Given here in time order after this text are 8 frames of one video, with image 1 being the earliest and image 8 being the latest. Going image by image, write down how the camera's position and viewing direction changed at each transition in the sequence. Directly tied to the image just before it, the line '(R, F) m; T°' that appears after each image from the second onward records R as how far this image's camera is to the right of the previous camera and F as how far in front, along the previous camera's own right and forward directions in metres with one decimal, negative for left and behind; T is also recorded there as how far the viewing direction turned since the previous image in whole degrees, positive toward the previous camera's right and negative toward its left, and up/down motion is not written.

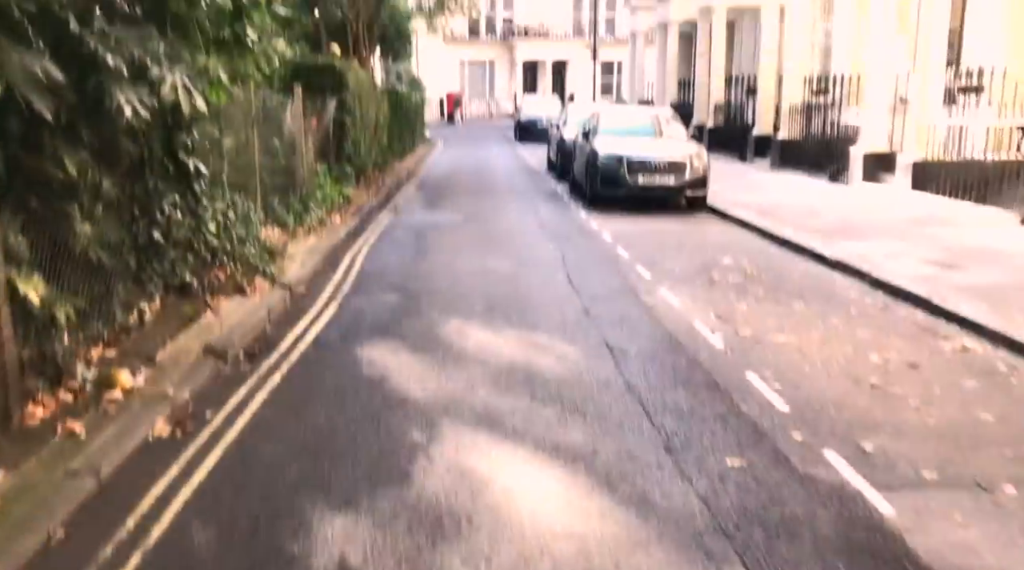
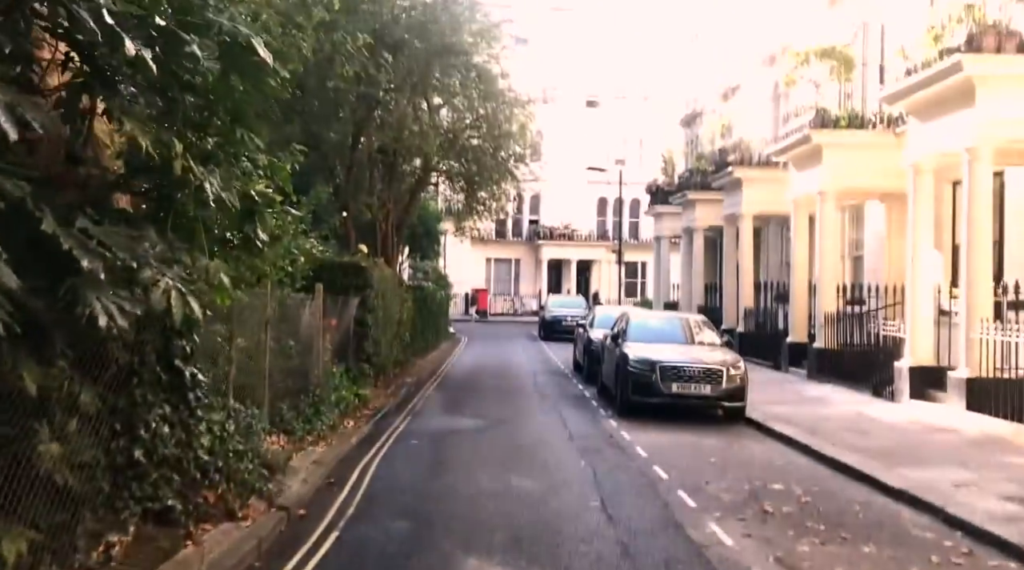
(-0.1, +0.7) m; -2°
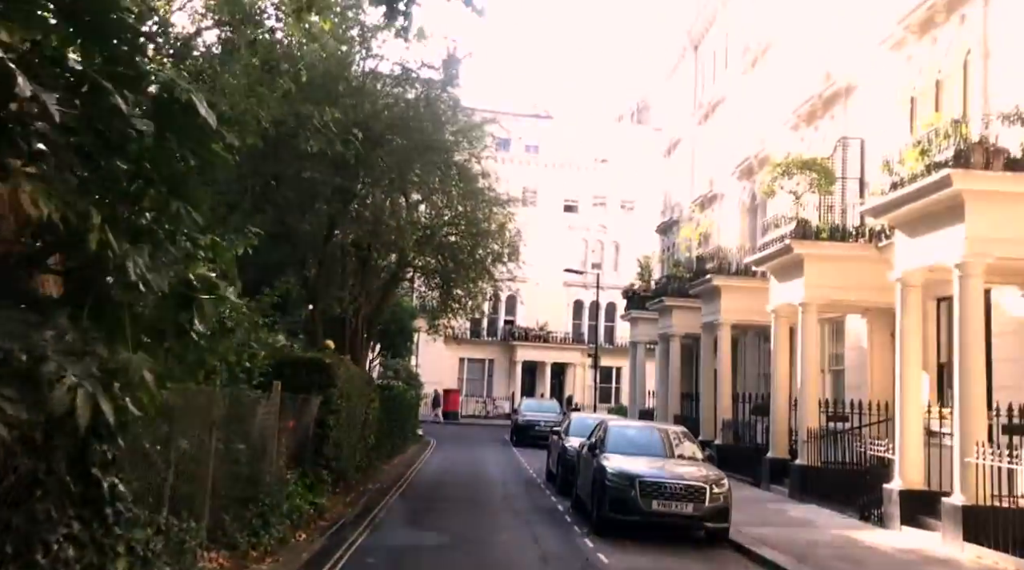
(0.0, +0.6) m; +2°
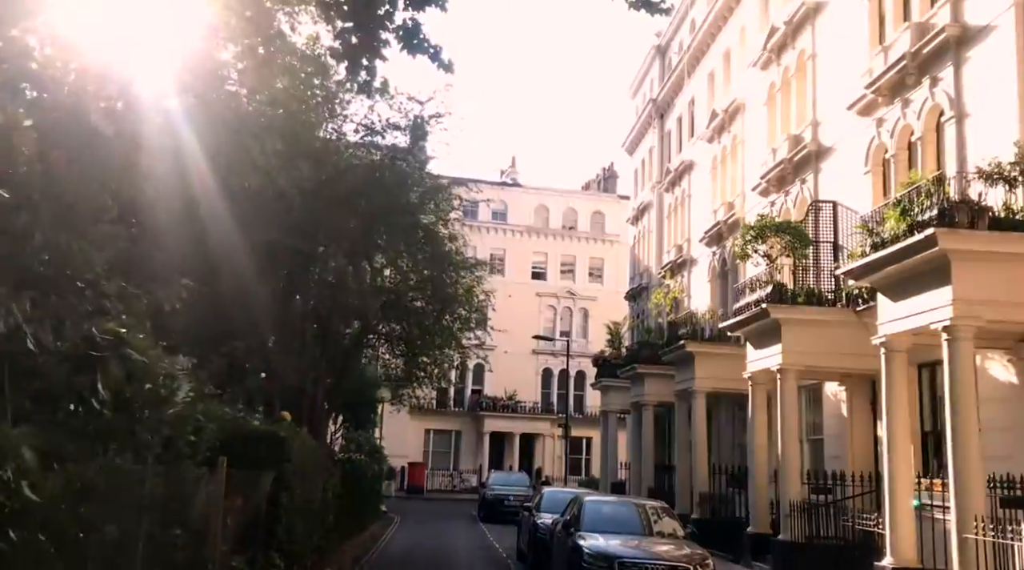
(0.0, +0.7) m; +2°
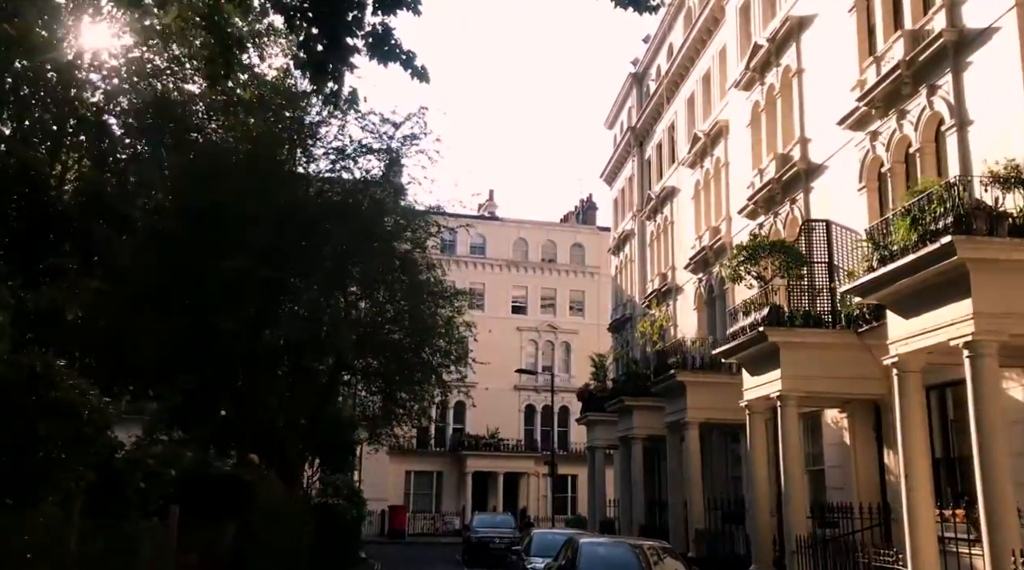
(-0.1, +1.0) m; +1°
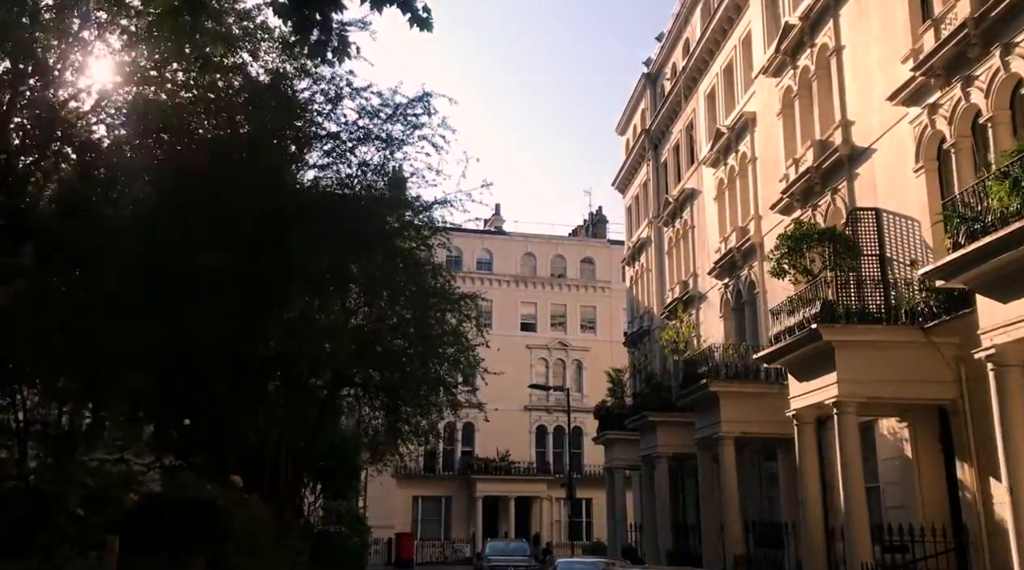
(-0.2, +1.9) m; 0°
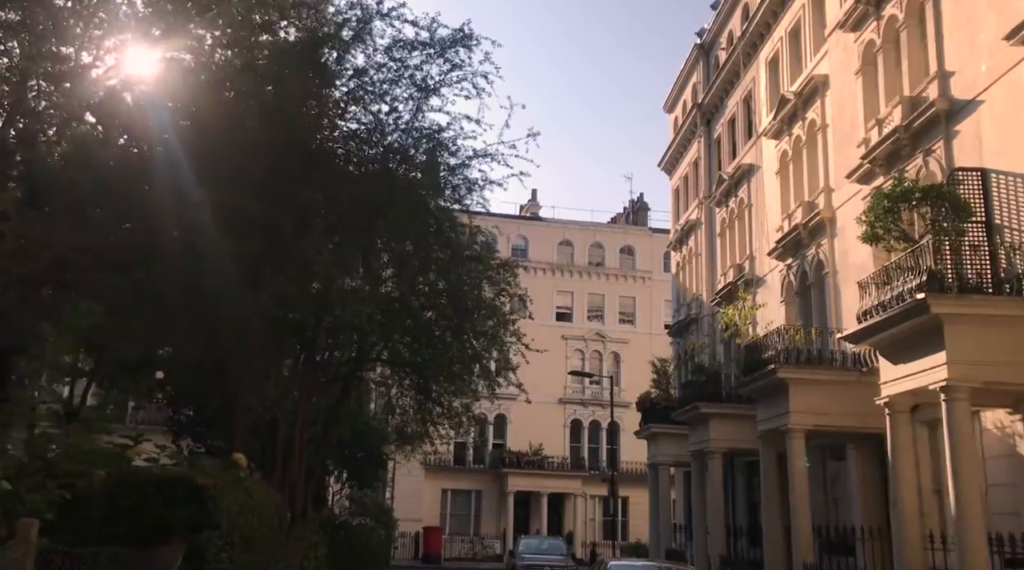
(-0.3, +2.0) m; -2°
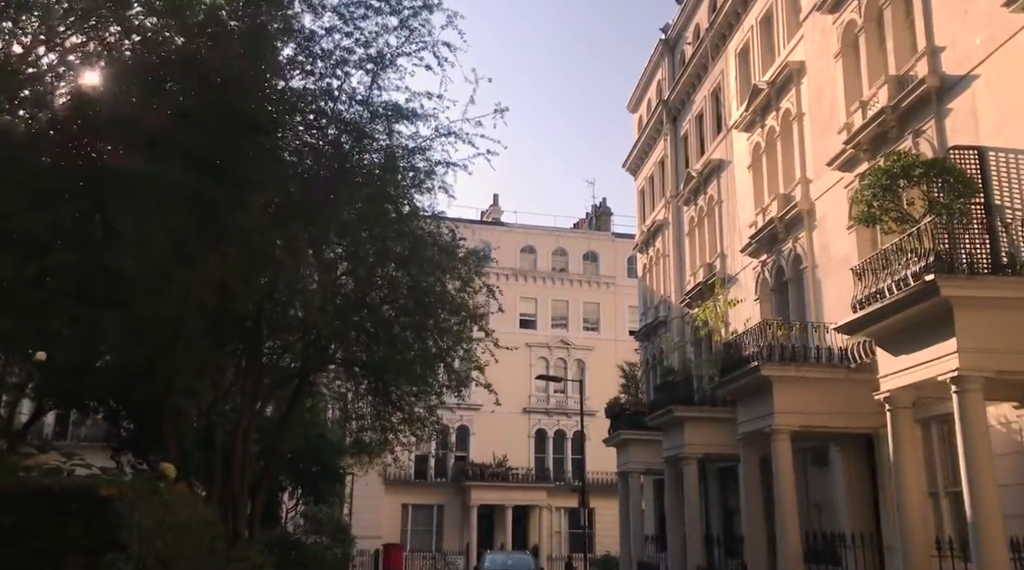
(-0.1, +1.3) m; +3°
